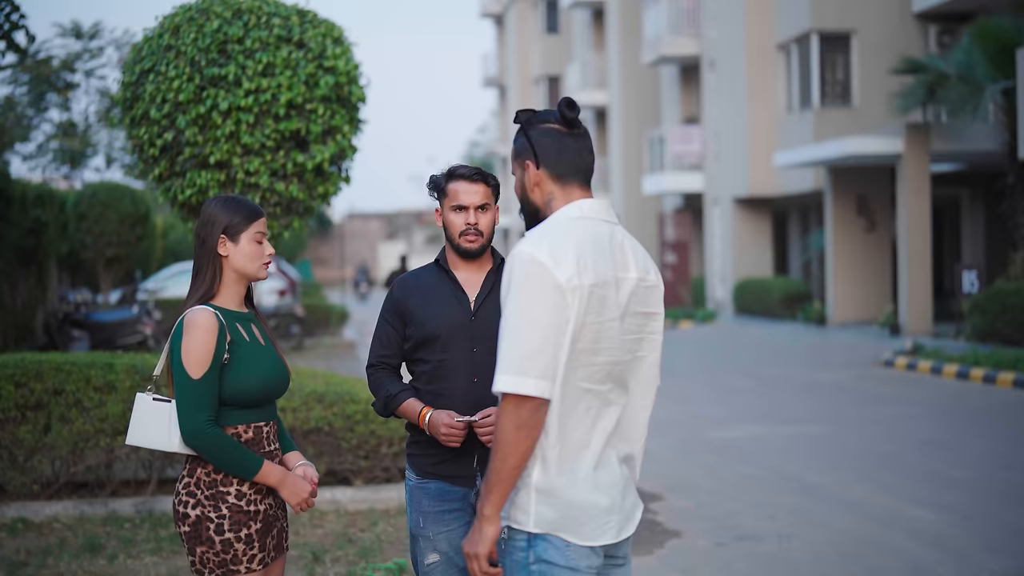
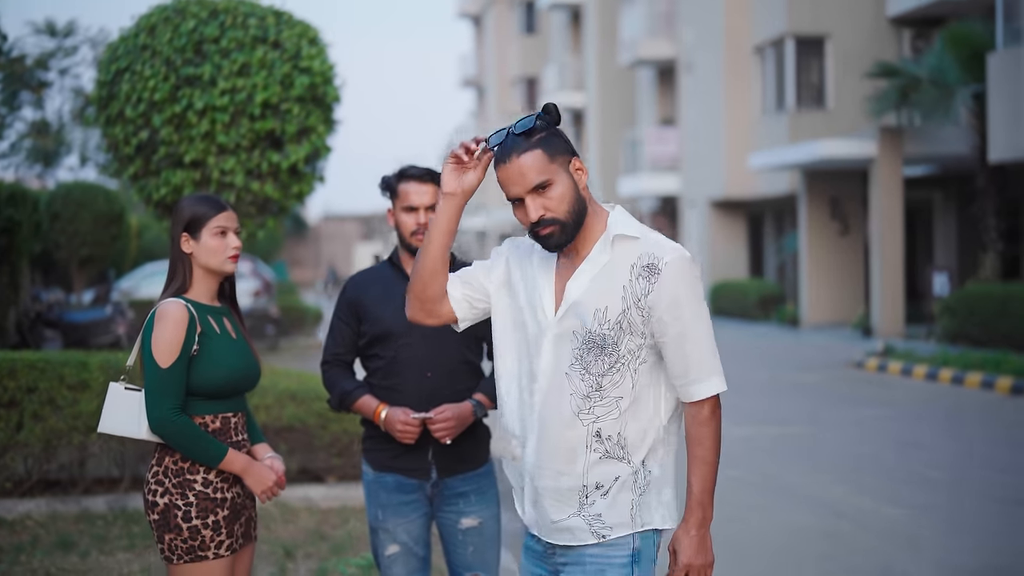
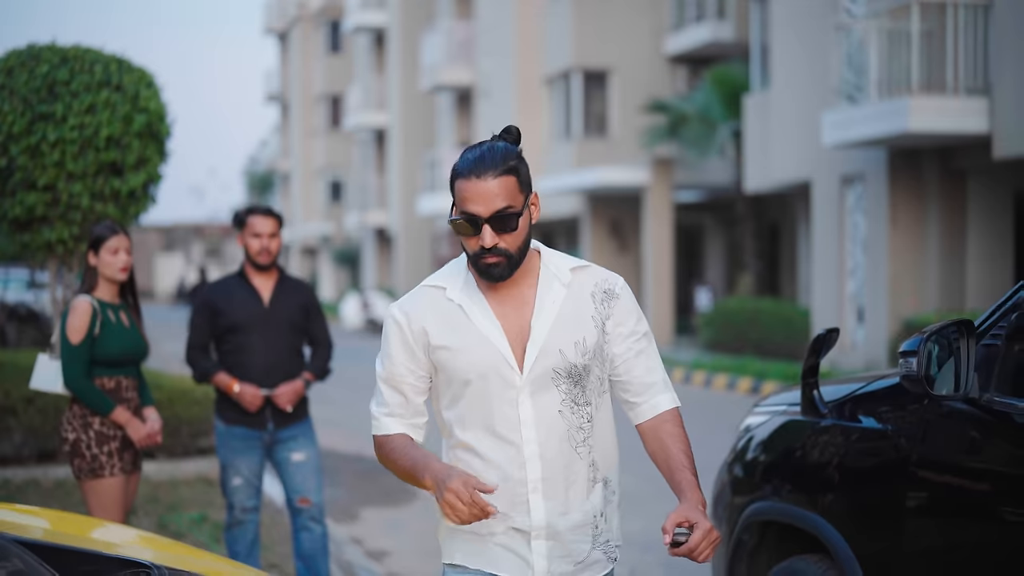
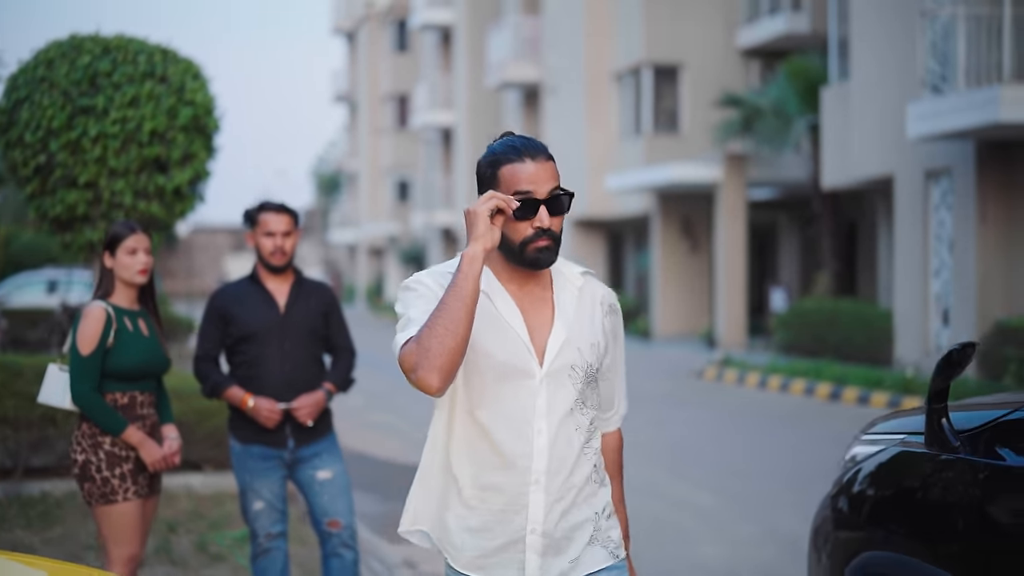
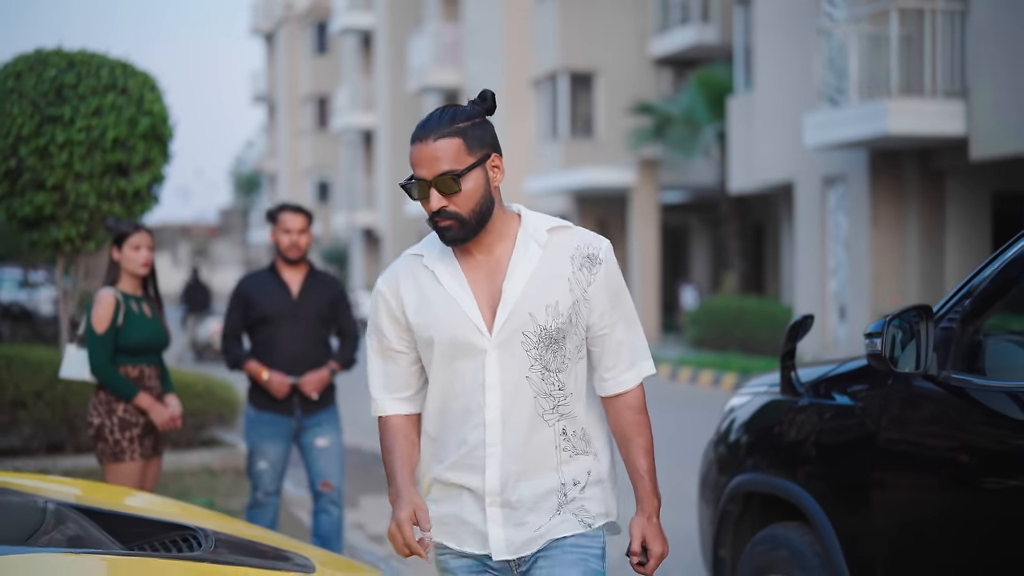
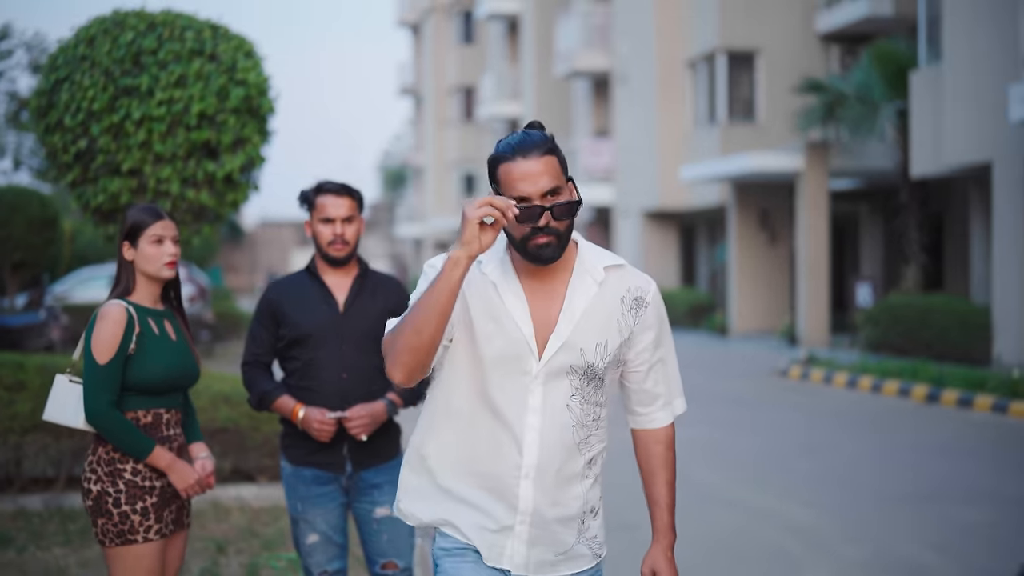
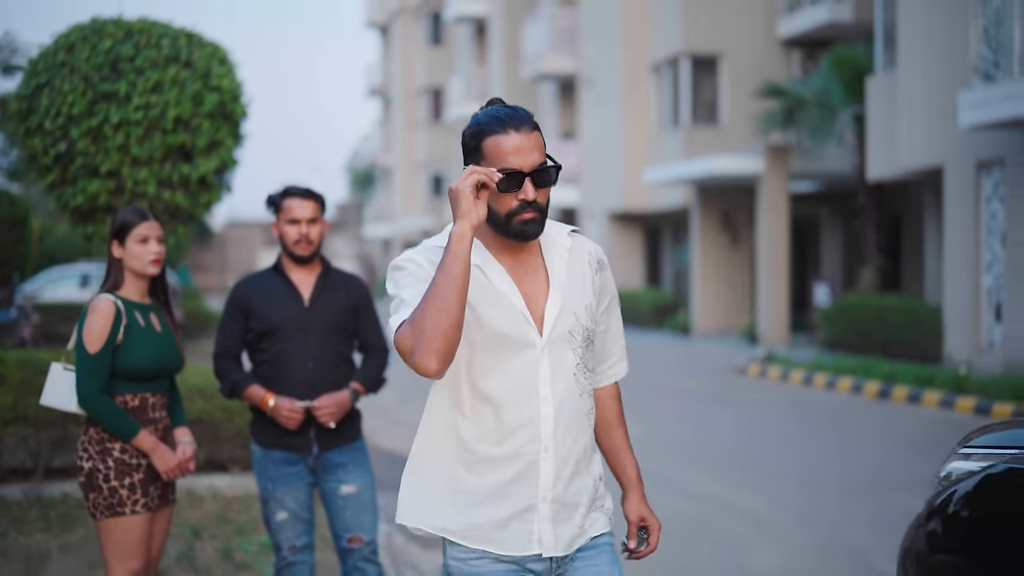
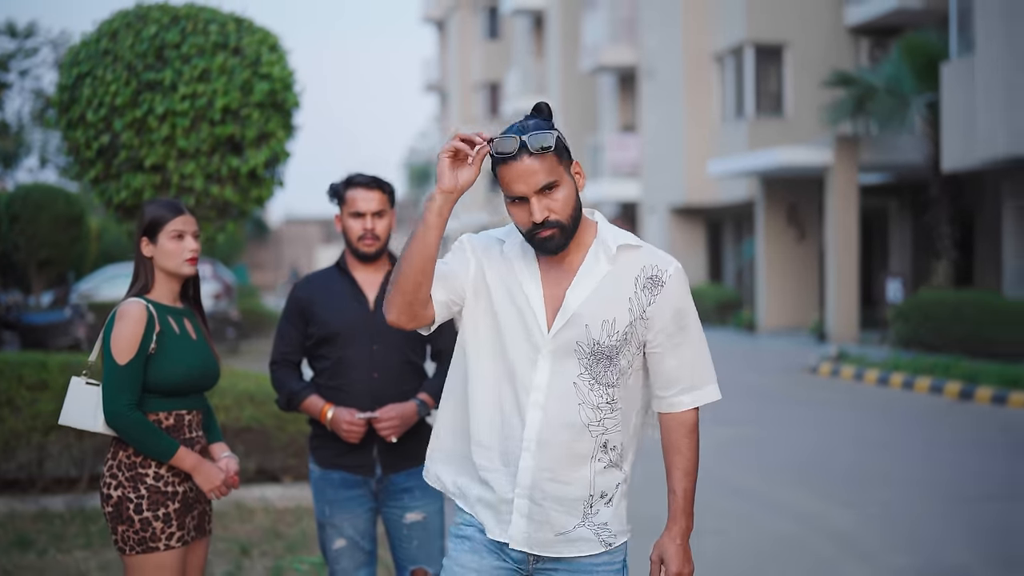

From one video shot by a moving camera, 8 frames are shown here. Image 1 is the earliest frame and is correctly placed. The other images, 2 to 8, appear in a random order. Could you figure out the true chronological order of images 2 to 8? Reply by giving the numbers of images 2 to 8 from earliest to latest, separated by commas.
2, 8, 6, 7, 4, 3, 5
